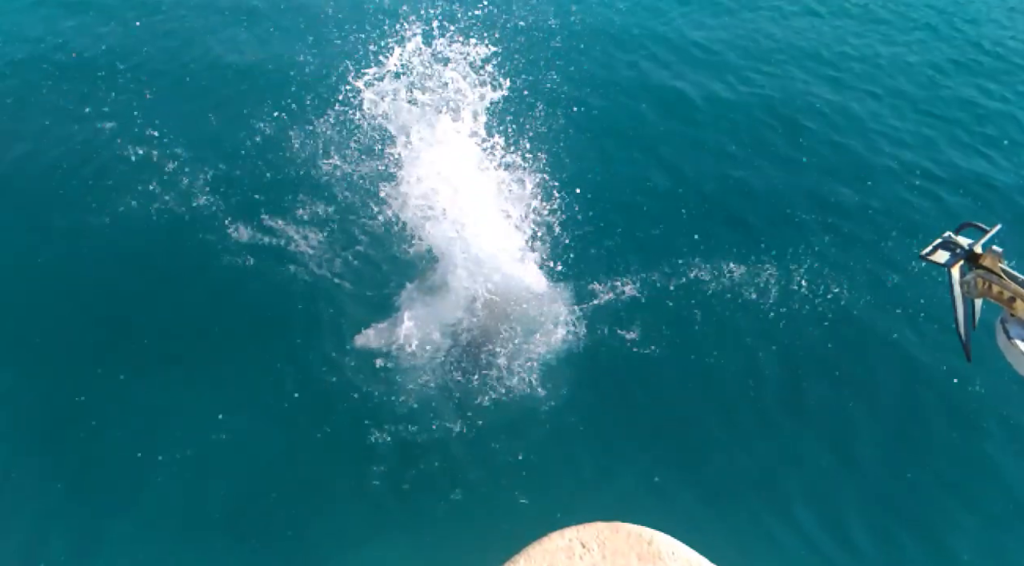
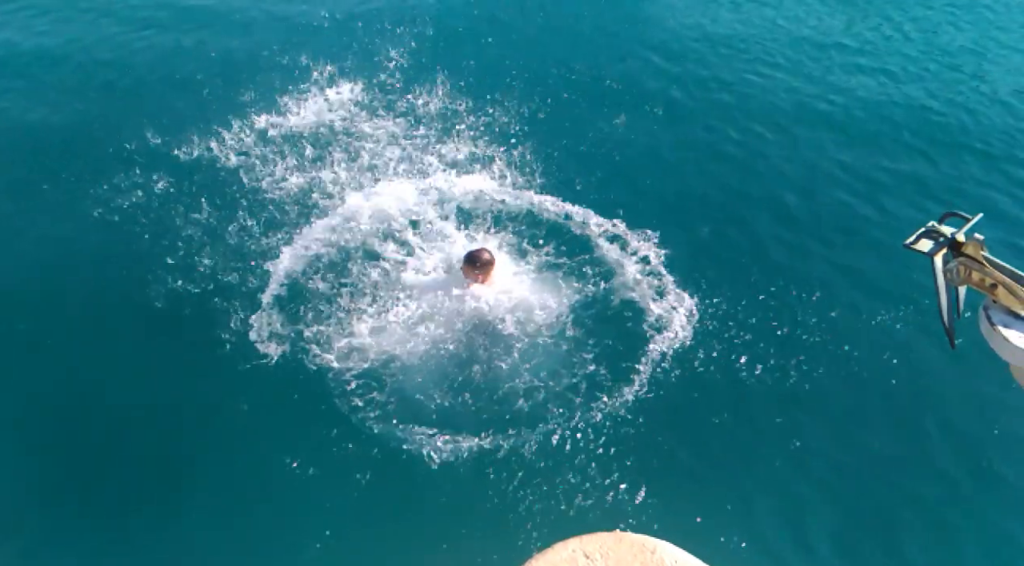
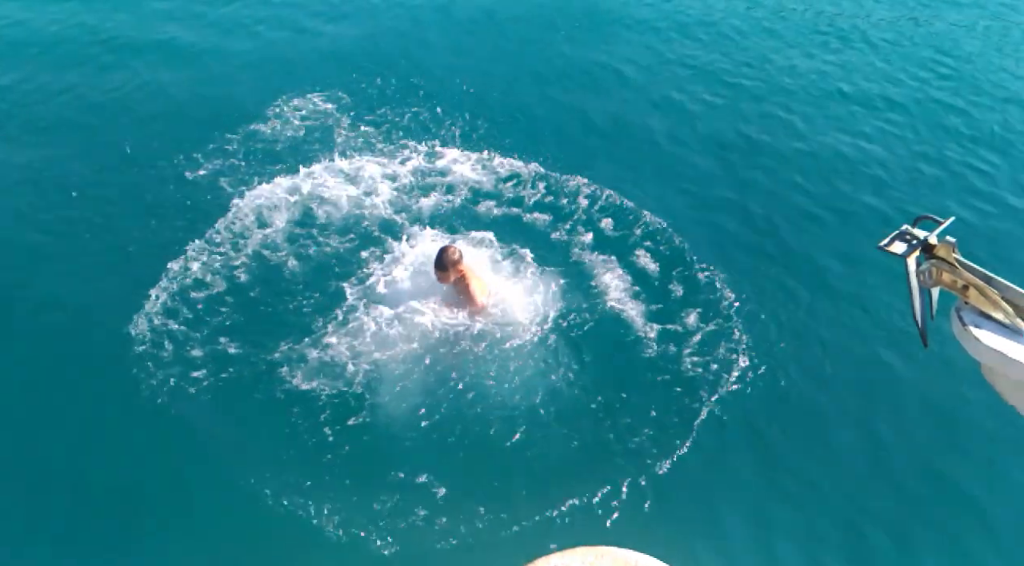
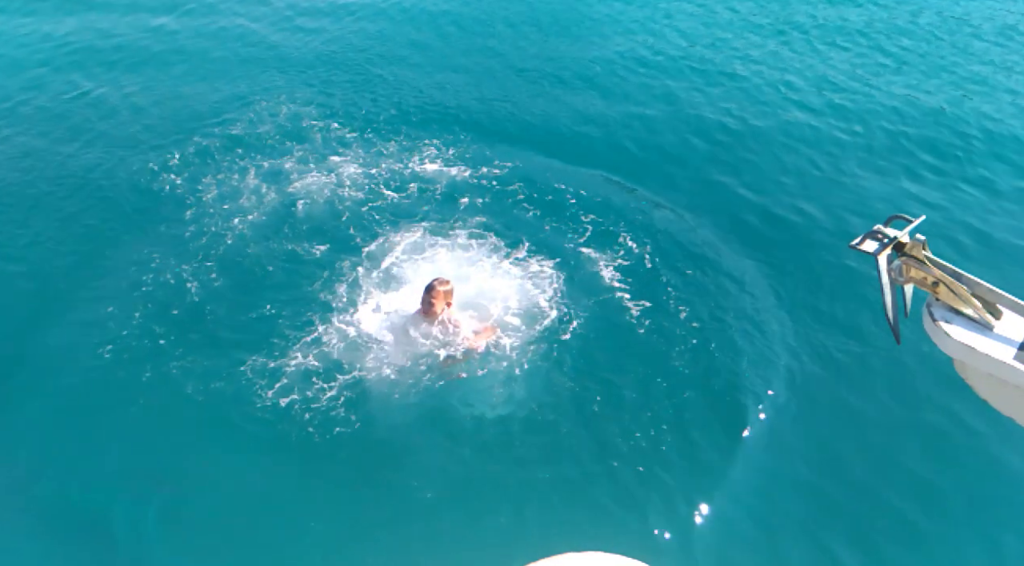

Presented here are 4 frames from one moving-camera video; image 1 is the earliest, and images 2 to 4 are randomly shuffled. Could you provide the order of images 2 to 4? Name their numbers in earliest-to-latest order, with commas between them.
2, 3, 4
